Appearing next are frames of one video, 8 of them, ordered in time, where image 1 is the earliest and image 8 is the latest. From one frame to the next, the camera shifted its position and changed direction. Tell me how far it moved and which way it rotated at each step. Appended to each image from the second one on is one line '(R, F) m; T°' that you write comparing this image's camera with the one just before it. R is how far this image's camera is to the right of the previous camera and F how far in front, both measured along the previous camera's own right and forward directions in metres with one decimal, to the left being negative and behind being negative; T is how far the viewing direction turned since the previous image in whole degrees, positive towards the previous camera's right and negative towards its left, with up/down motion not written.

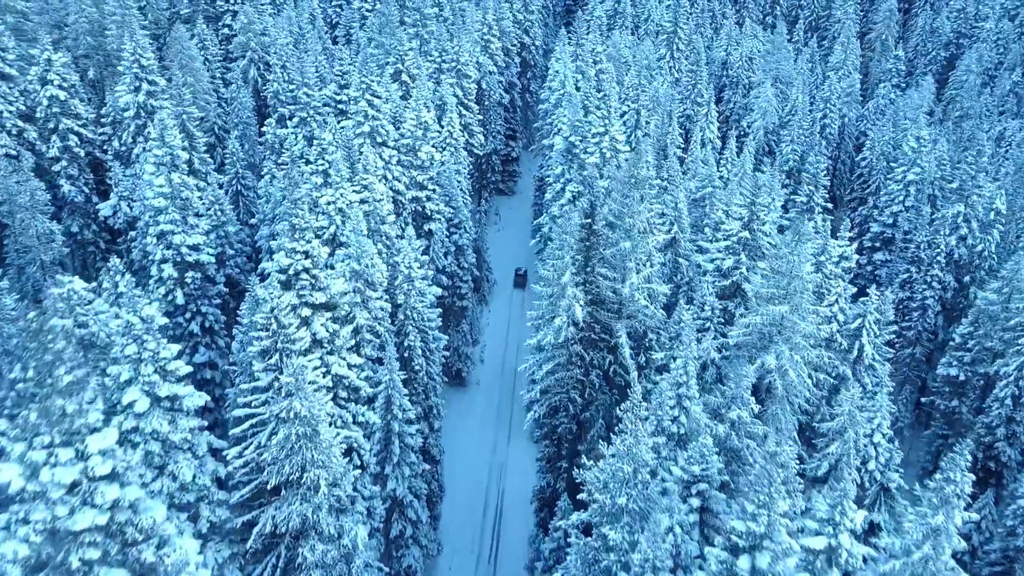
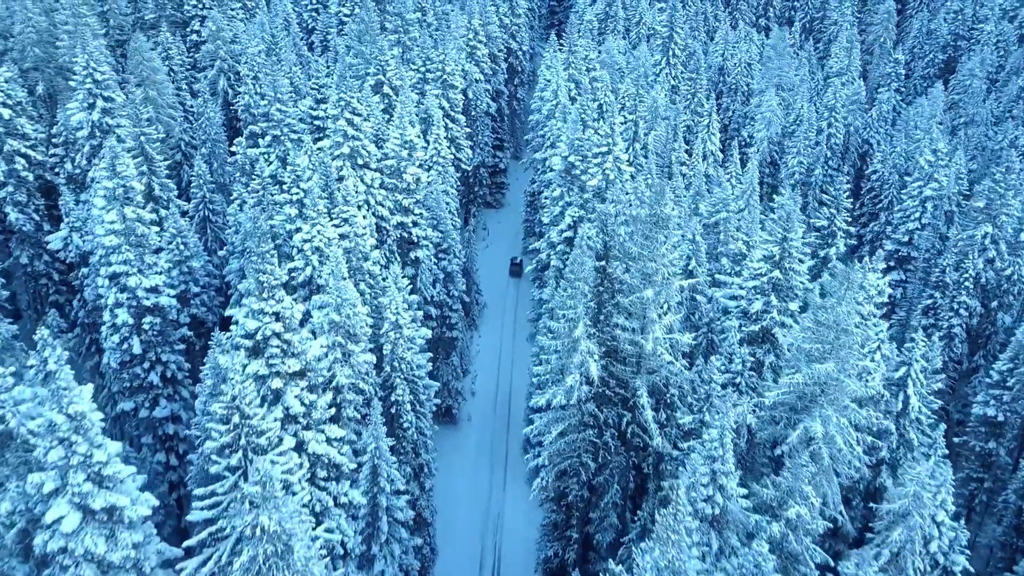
(-0.6, +3.2) m; +1°
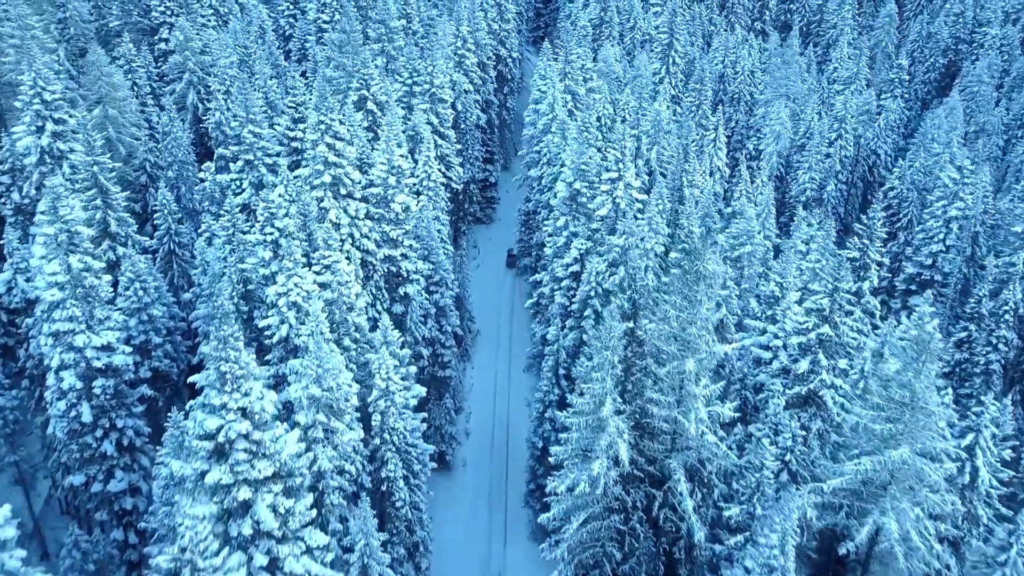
(-0.7, +3.3) m; +1°
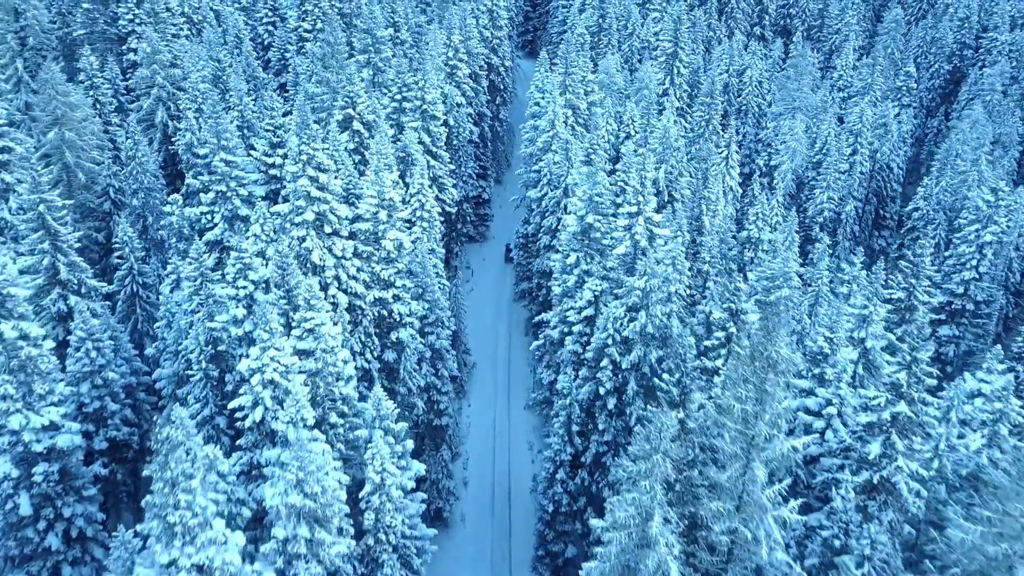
(-0.7, +3.3) m; +1°
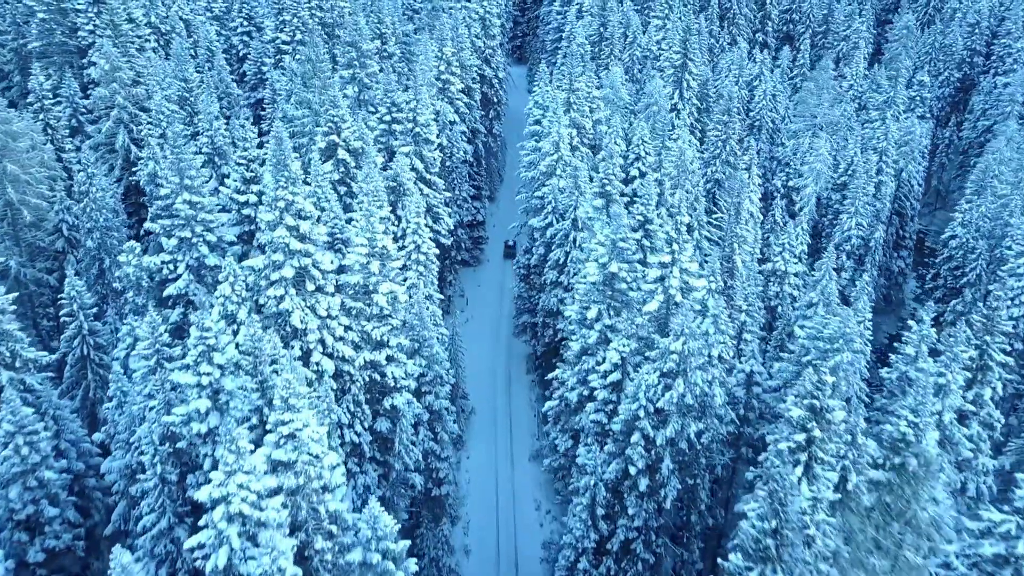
(-0.9, +3.8) m; +1°
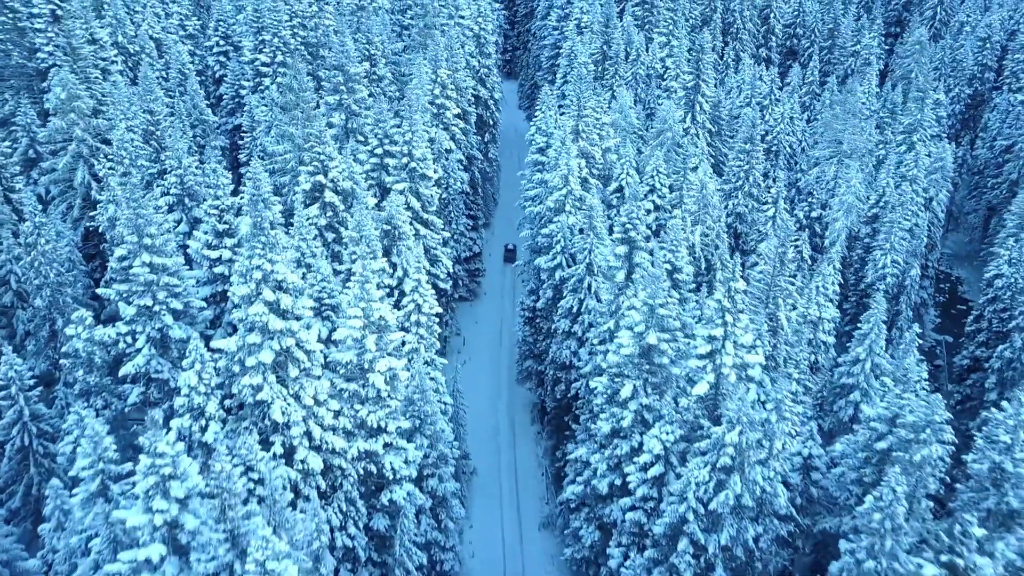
(-0.9, +3.7) m; +1°
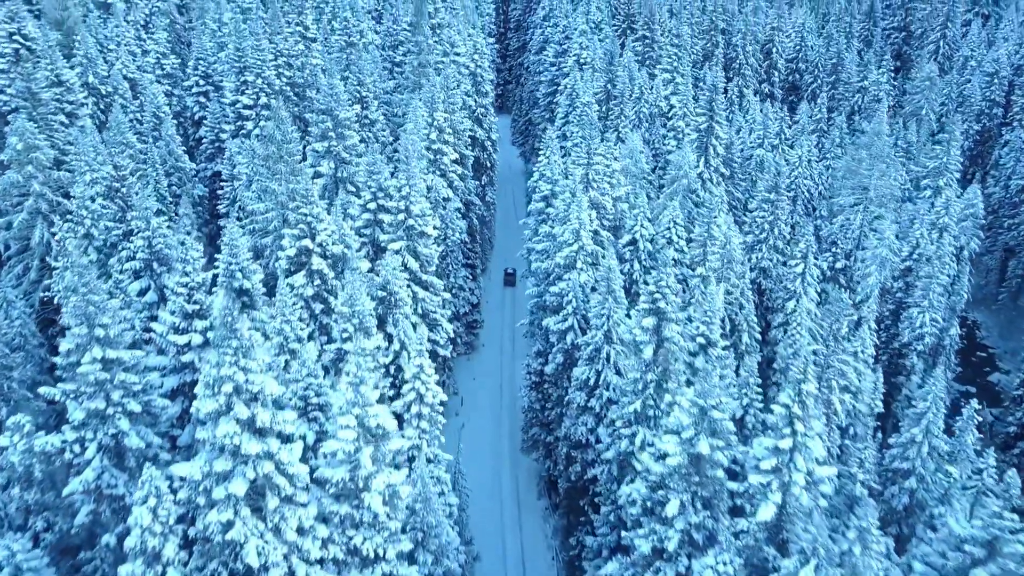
(-0.8, +3.2) m; +1°
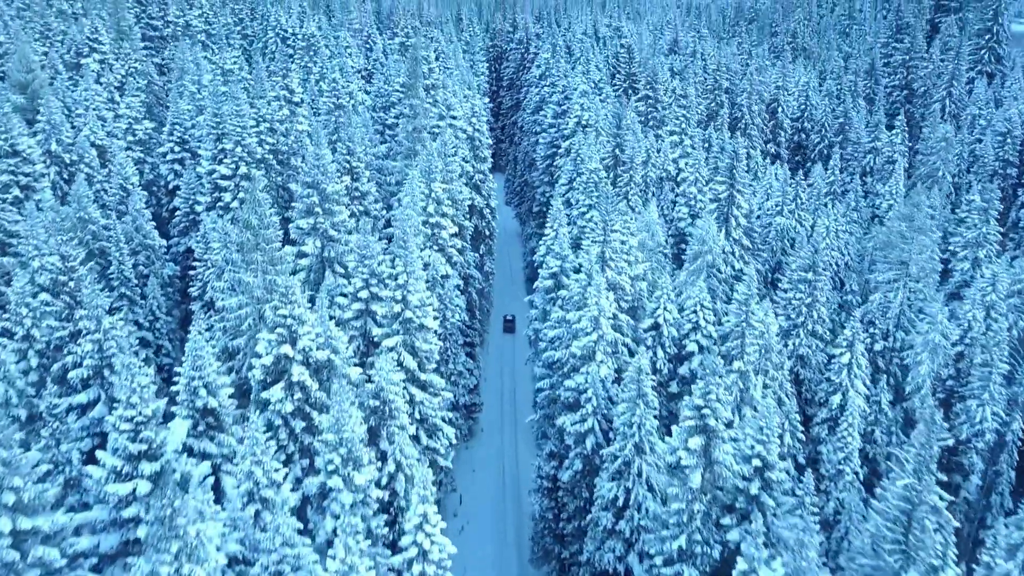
(-0.8, +3.8) m; +1°
